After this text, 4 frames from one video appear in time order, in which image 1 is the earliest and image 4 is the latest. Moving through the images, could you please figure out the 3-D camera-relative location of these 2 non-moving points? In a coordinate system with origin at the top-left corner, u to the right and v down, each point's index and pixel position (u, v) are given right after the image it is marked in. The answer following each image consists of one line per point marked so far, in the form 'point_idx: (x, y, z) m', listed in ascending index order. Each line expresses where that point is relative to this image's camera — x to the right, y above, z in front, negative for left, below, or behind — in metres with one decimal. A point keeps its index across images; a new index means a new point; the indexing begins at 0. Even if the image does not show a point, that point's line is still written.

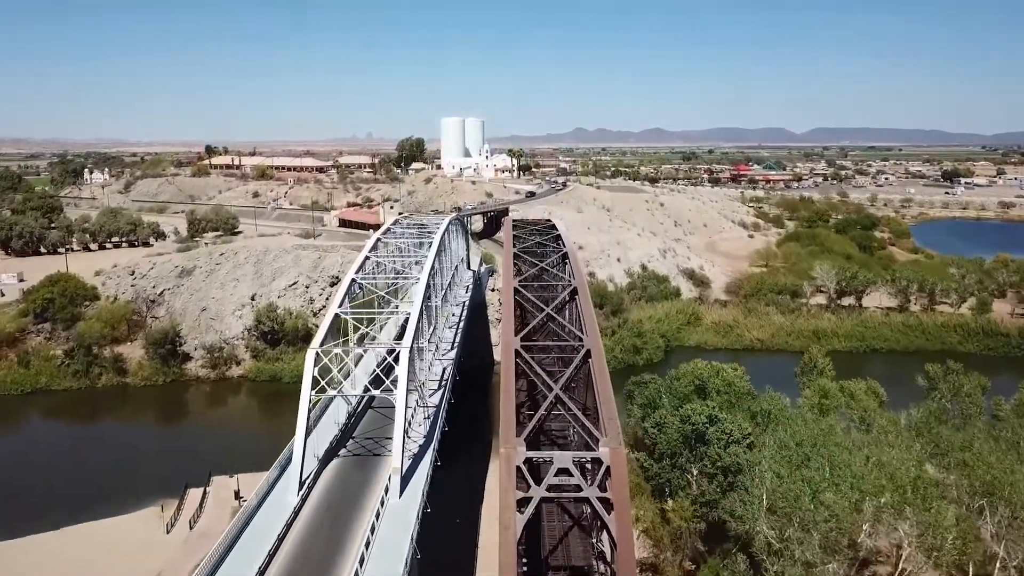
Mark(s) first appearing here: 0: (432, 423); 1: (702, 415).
0: (-1.7, -2.9, +17.3) m
1: (+4.3, -2.9, +18.0) m
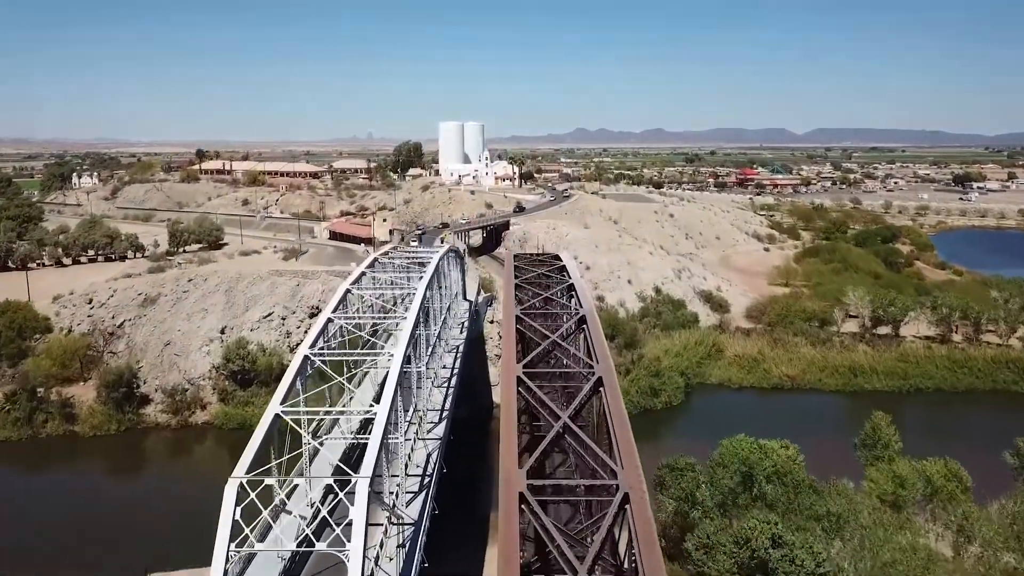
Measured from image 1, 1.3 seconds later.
0: (-1.7, -4.3, +13.1) m
1: (+4.3, -4.3, +13.8) m
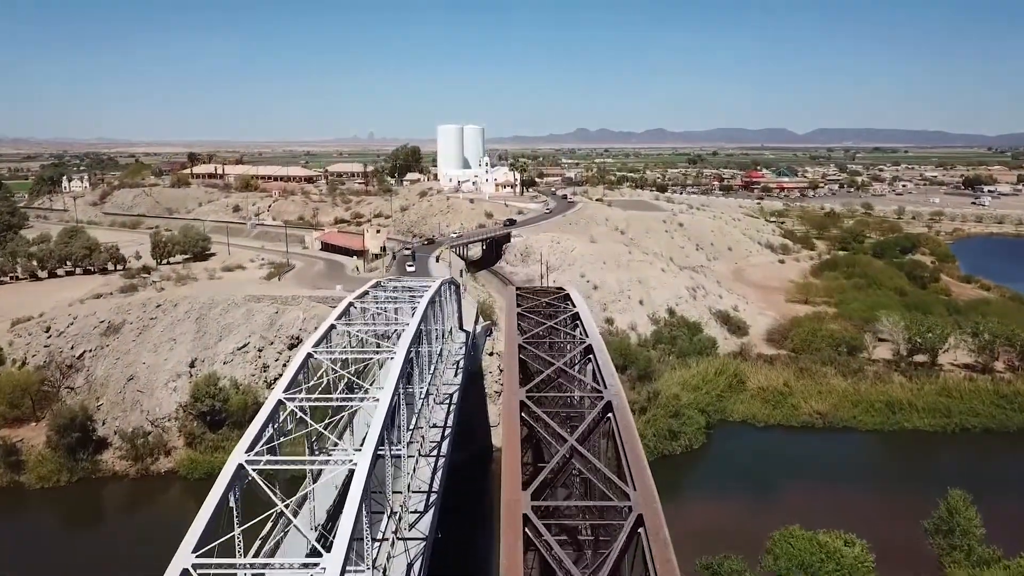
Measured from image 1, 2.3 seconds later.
0: (-1.6, -5.4, +9.6) m
1: (+4.4, -5.4, +10.4) m
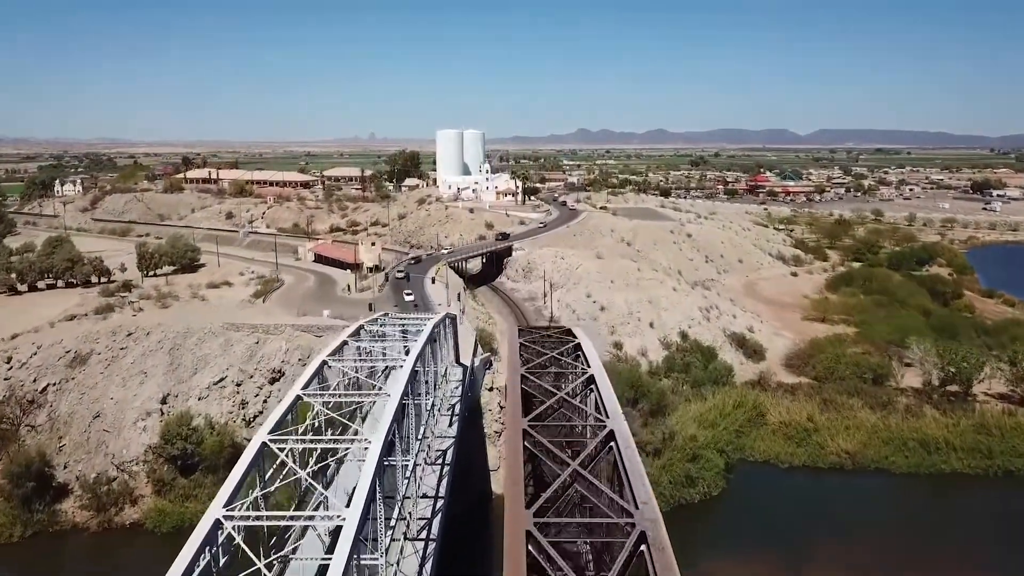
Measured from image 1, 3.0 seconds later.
0: (-1.6, -6.4, +7.0) m
1: (+4.4, -6.4, +7.7) m
